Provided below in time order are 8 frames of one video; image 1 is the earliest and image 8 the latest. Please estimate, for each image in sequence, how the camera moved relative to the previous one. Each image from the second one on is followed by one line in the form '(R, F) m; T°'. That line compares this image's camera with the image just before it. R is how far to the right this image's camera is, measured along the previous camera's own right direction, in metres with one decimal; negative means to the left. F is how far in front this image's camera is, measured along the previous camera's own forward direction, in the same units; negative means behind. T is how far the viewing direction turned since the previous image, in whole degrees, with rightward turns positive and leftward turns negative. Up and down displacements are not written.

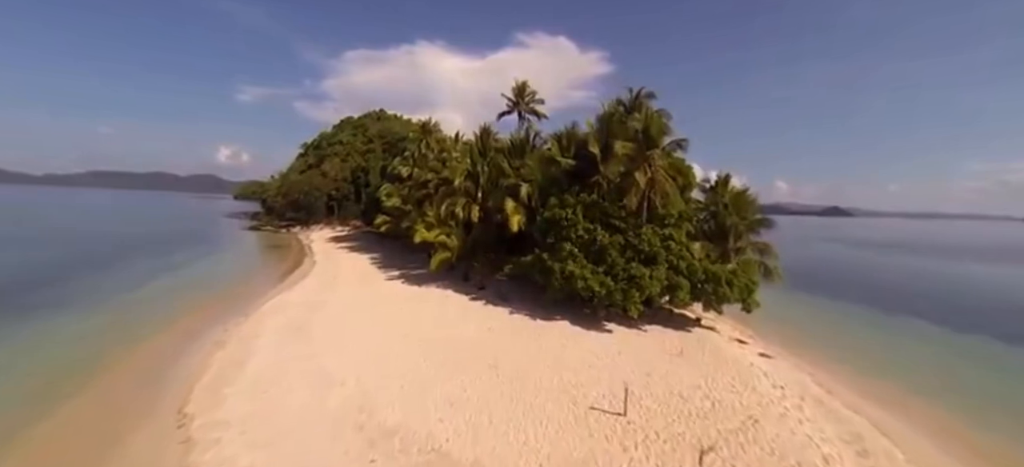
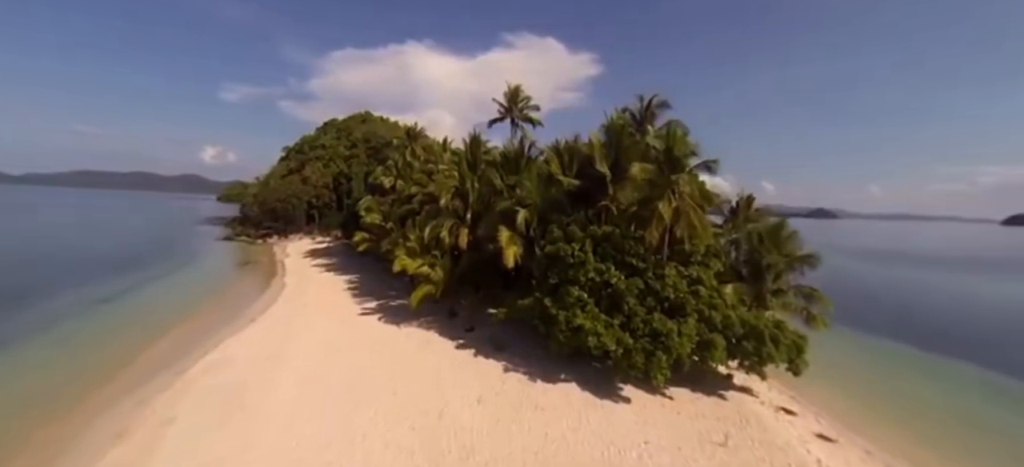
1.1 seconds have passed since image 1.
(-0.2, +2.9) m; +1°
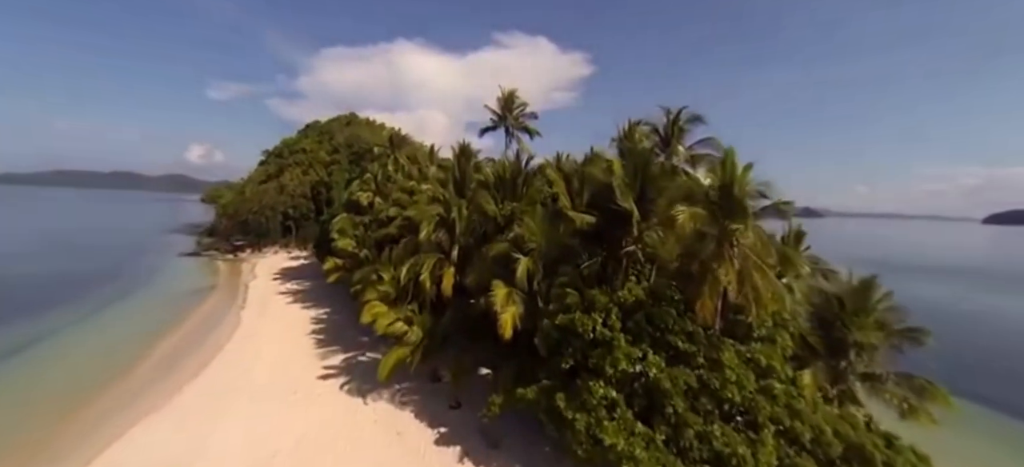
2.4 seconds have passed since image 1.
(-0.2, +3.8) m; +1°
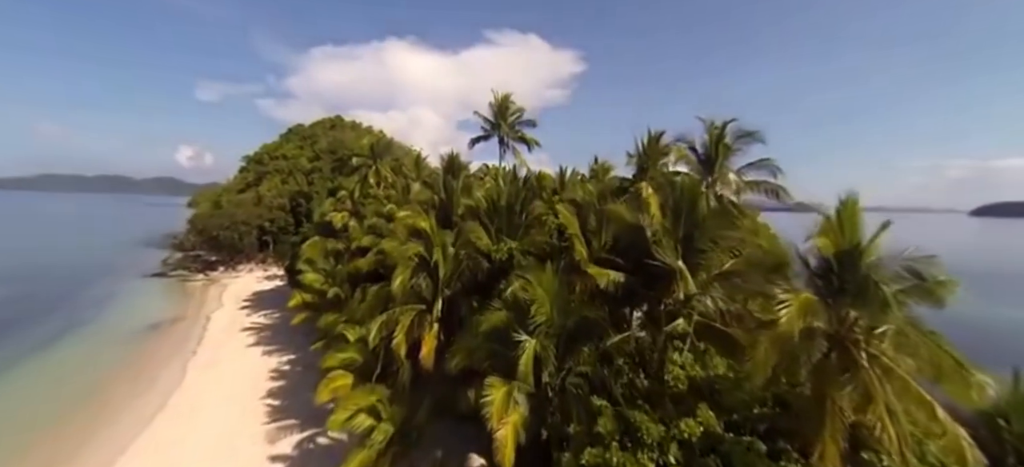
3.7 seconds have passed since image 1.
(-0.1, +3.7) m; +1°
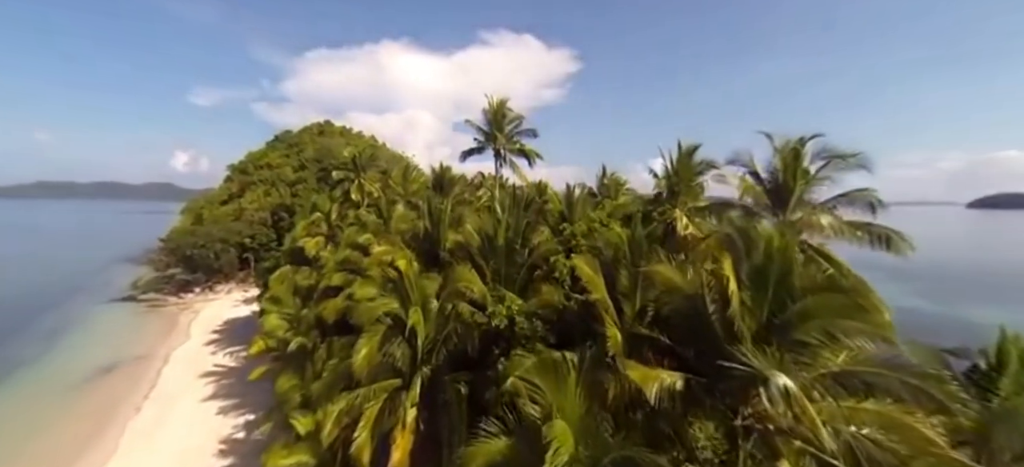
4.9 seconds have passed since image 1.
(0.0, +3.4) m; 0°
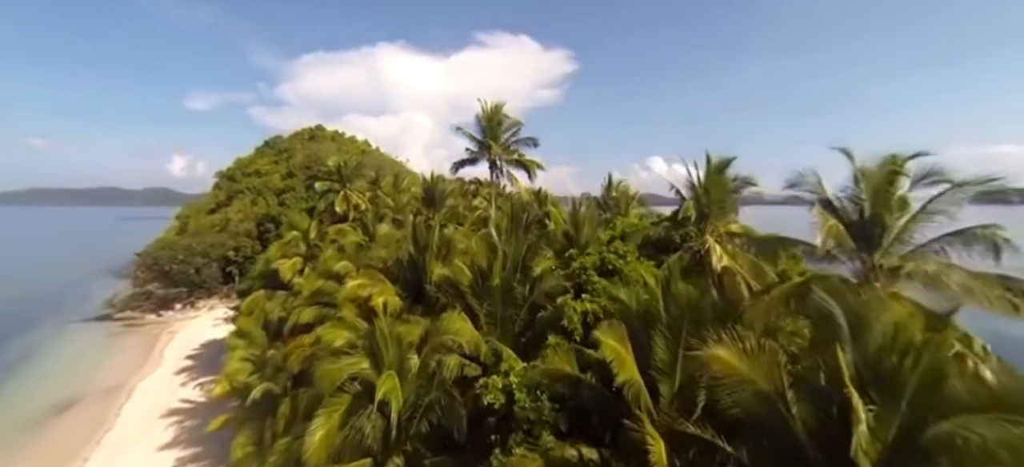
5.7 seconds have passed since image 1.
(0.0, +2.3) m; 0°
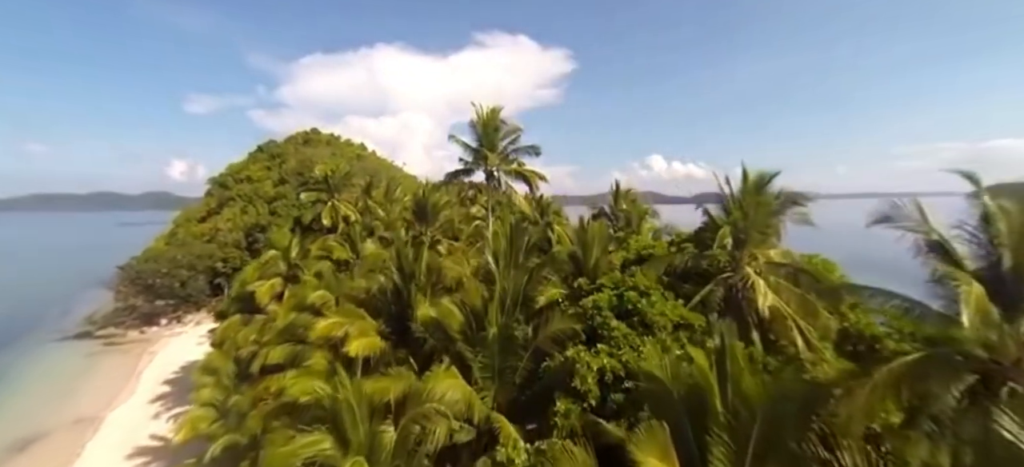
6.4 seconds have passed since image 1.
(+0.1, +1.9) m; 0°
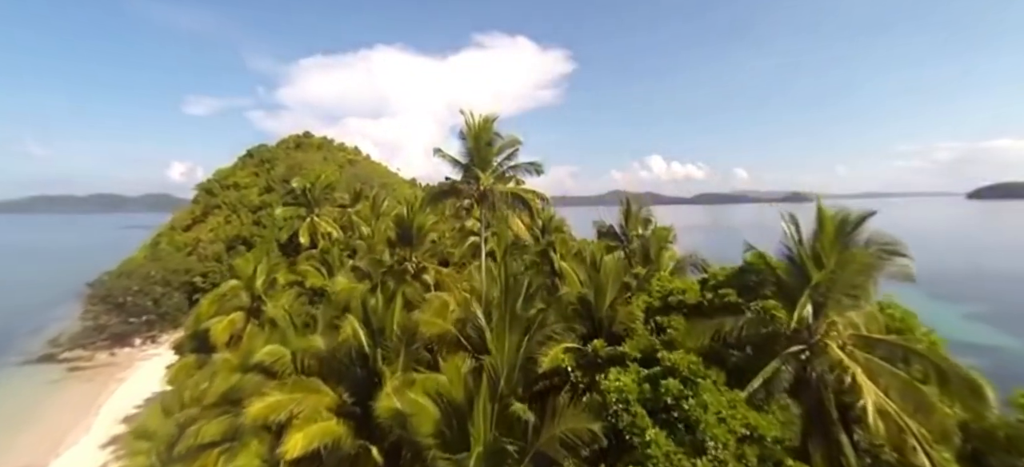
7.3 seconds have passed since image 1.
(+0.1, +2.6) m; 0°
